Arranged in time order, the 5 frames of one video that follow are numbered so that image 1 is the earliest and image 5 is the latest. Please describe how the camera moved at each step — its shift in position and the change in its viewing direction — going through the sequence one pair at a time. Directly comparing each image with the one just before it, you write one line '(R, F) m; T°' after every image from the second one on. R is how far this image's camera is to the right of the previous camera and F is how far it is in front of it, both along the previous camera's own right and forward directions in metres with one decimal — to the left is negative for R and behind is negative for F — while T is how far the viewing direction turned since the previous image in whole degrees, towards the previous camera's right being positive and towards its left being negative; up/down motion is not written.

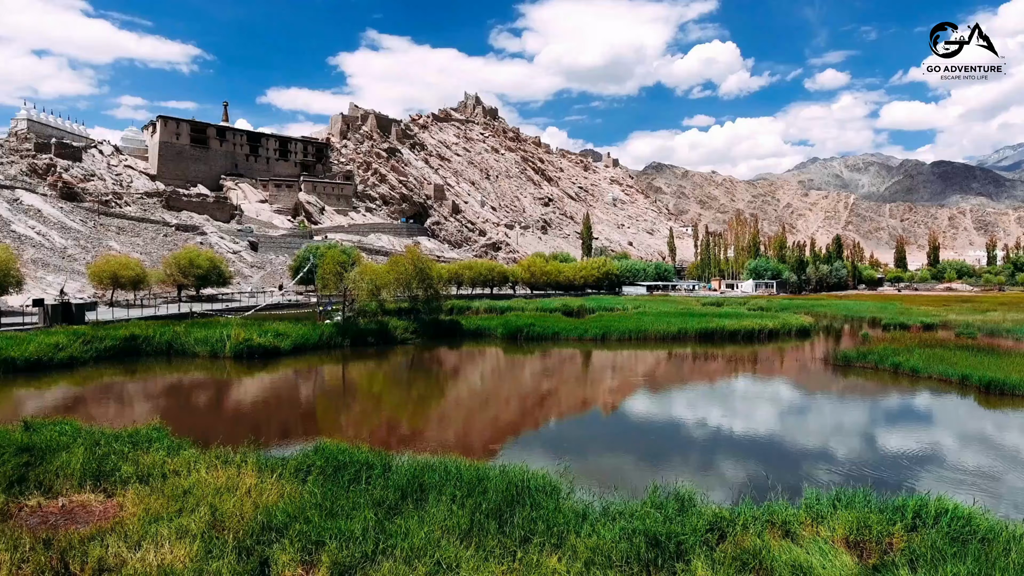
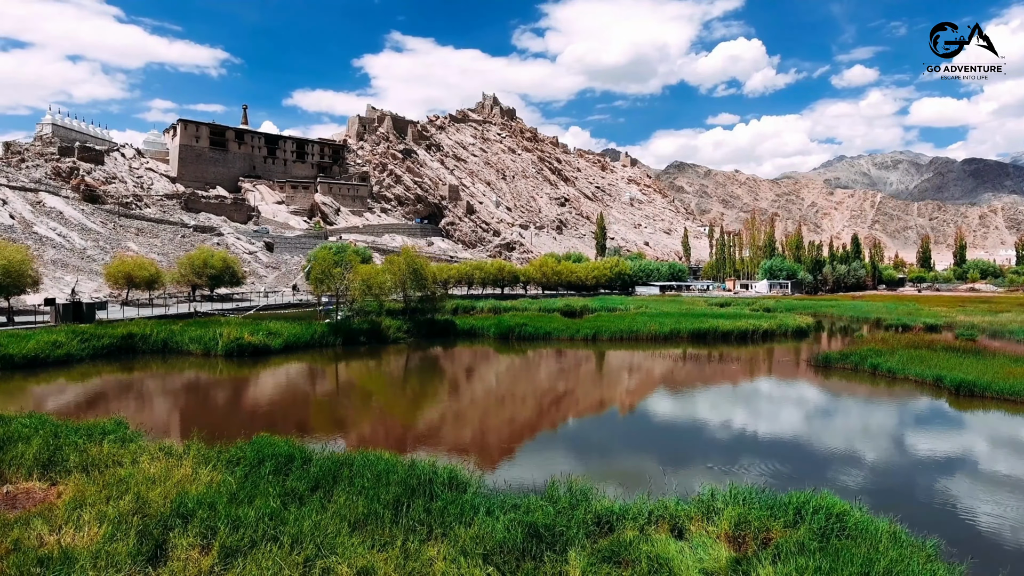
(+1.6, -0.3) m; -2°
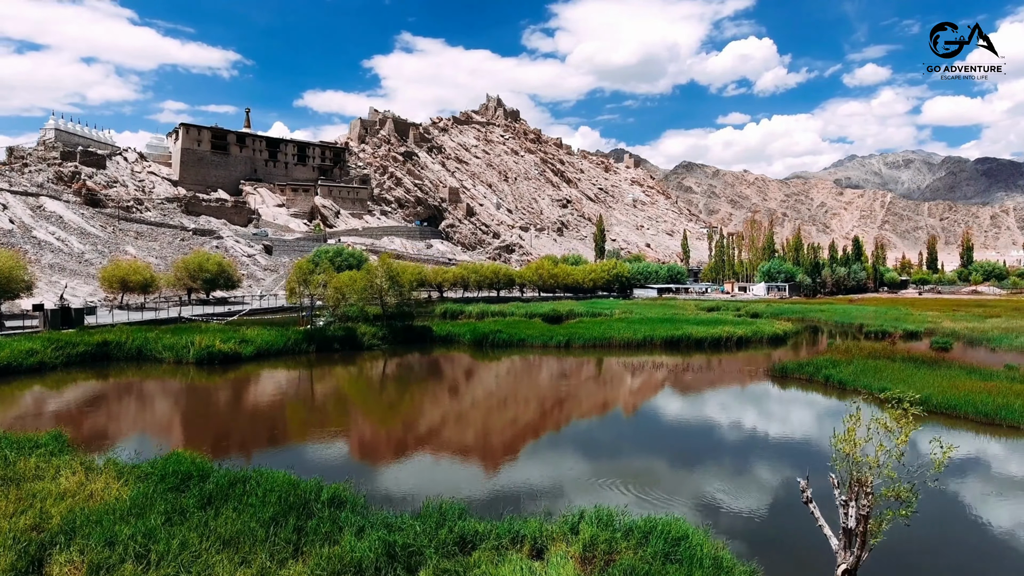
(+1.9, -0.4) m; -1°
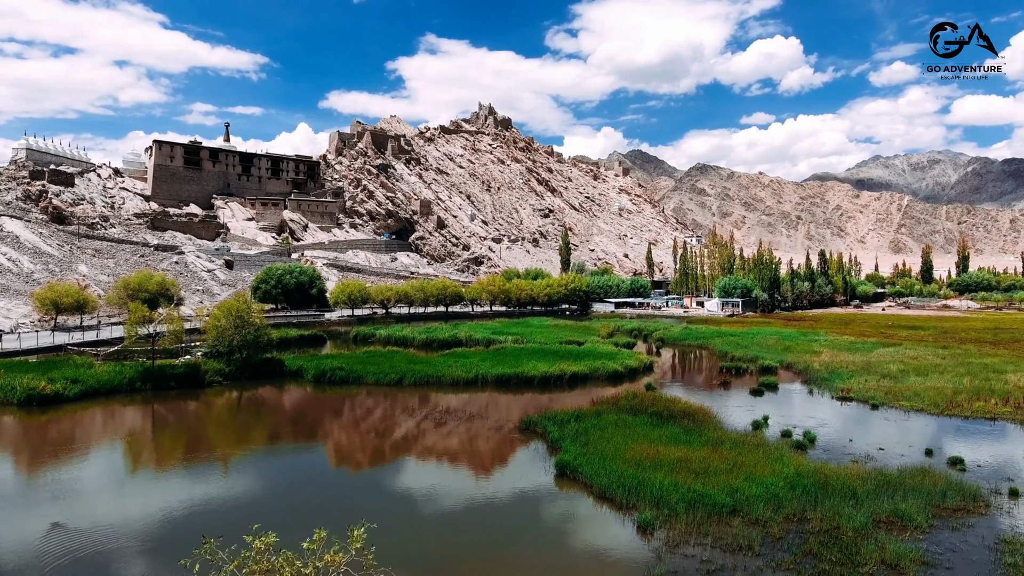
(+10.7, -1.6) m; -2°
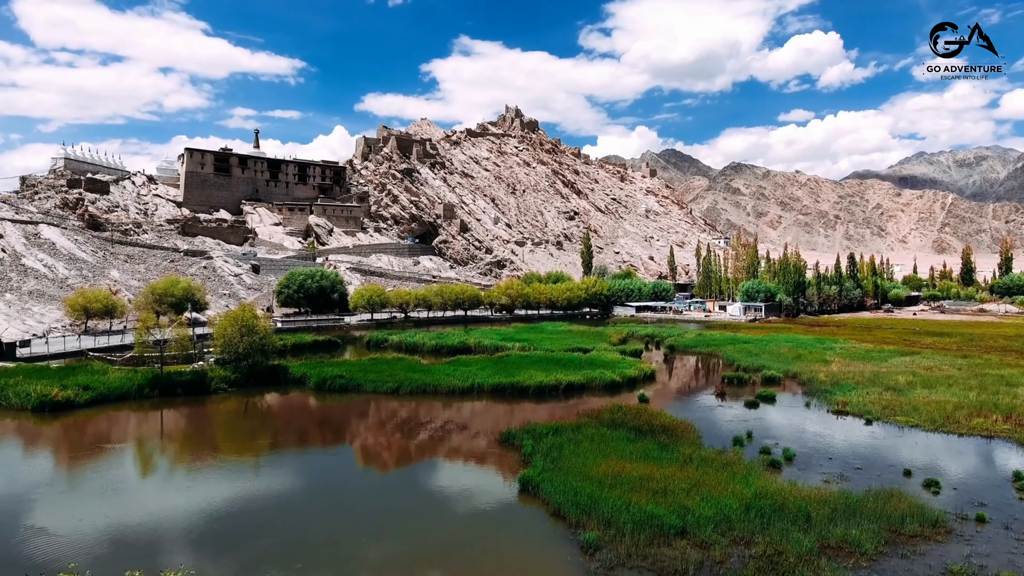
(+2.2, -0.3) m; -3°
